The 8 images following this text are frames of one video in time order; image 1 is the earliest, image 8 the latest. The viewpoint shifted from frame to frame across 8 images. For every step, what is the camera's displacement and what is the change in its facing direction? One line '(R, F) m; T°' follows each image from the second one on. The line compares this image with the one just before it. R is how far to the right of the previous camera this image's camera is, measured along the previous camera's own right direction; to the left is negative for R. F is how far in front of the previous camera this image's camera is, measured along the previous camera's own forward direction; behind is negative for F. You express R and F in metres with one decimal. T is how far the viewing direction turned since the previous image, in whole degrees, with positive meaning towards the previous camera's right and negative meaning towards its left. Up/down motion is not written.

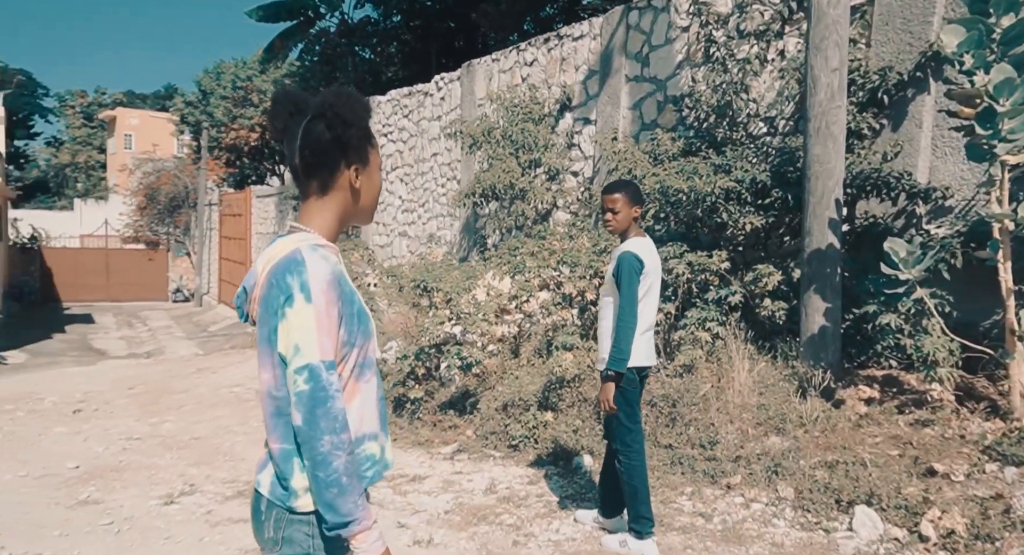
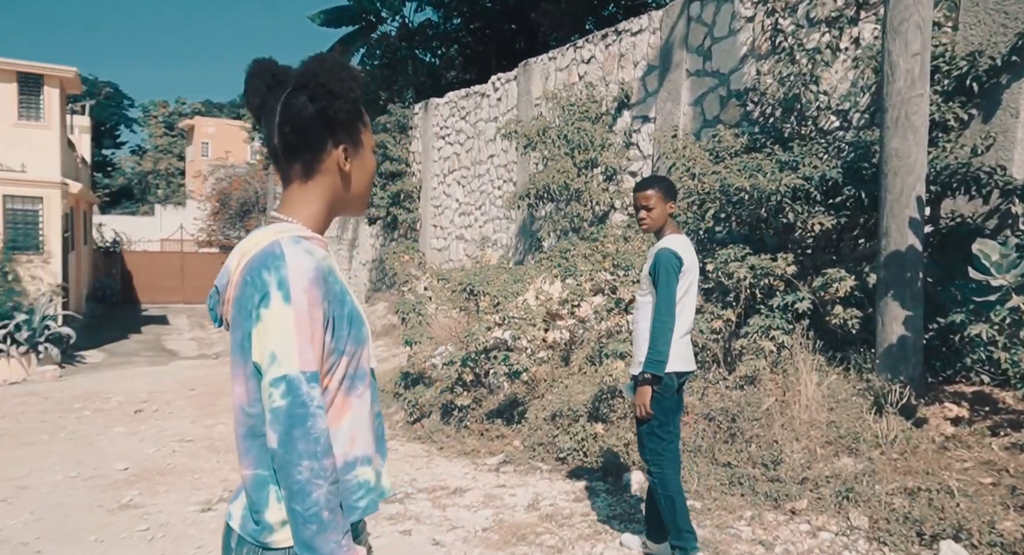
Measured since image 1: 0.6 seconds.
(+0.1, +0.2) m; -5°
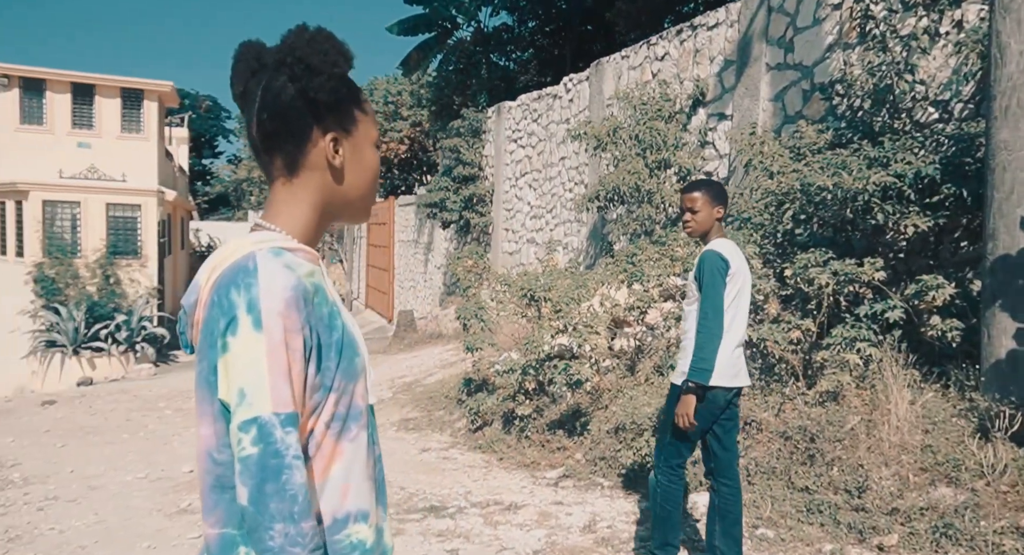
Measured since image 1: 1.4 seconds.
(+0.1, +0.2) m; -7°
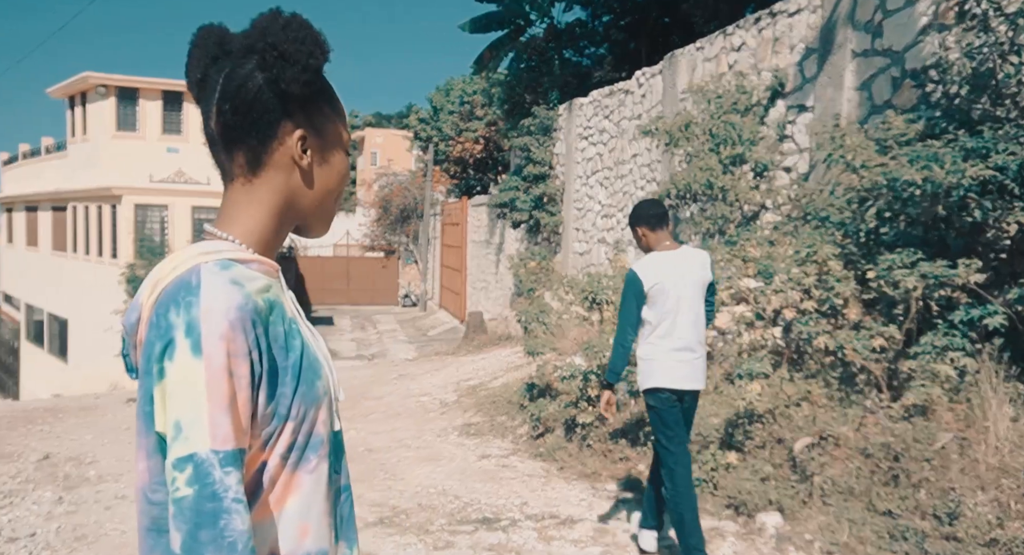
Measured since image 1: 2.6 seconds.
(+0.1, +0.1) m; -6°
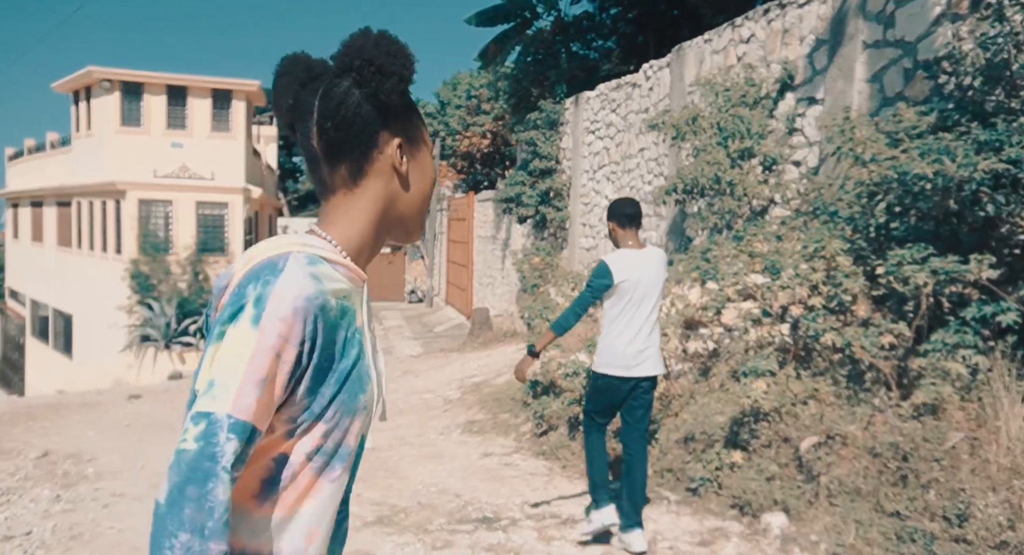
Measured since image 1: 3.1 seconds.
(0.0, +0.1) m; -1°
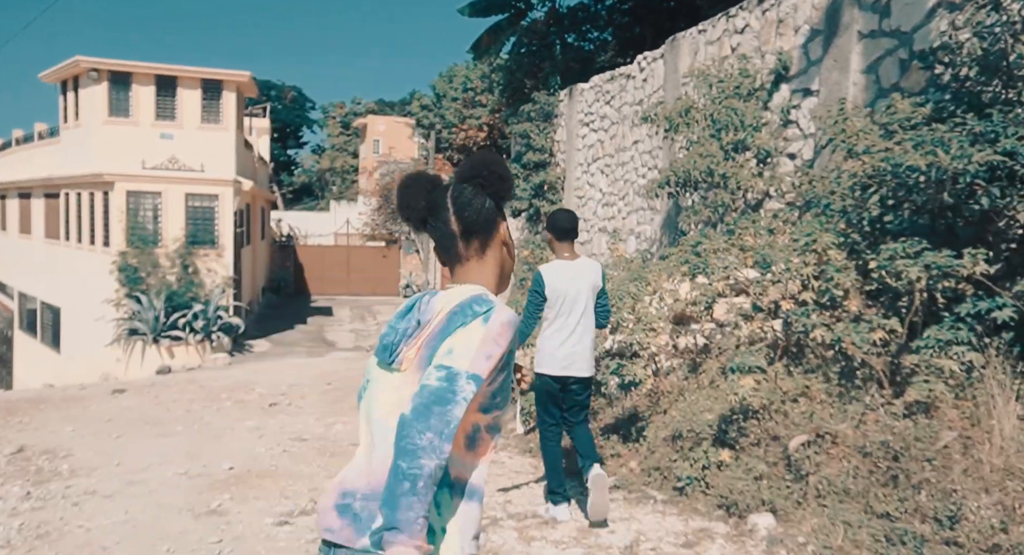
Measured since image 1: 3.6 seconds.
(+0.1, +0.1) m; 0°
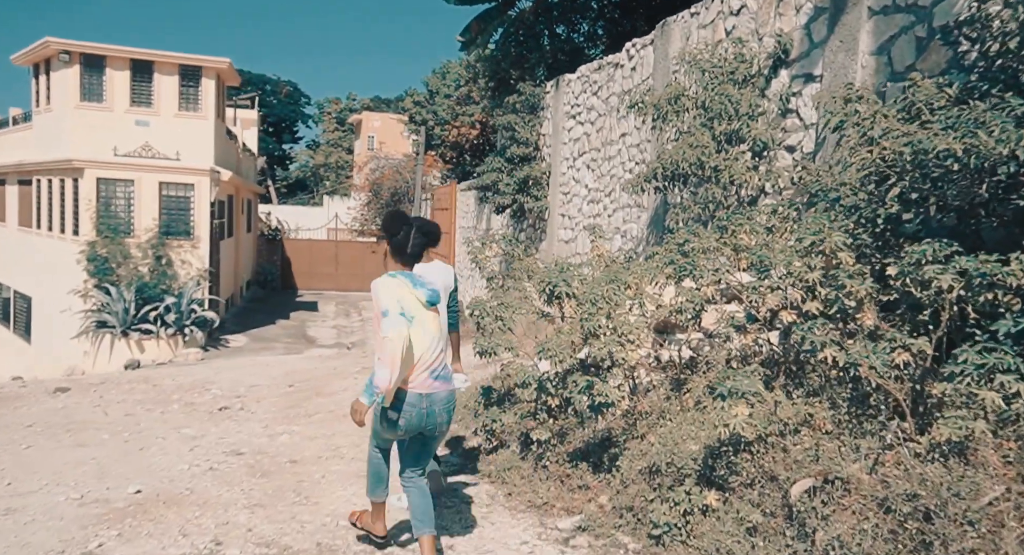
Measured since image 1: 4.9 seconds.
(+0.2, +0.7) m; +1°
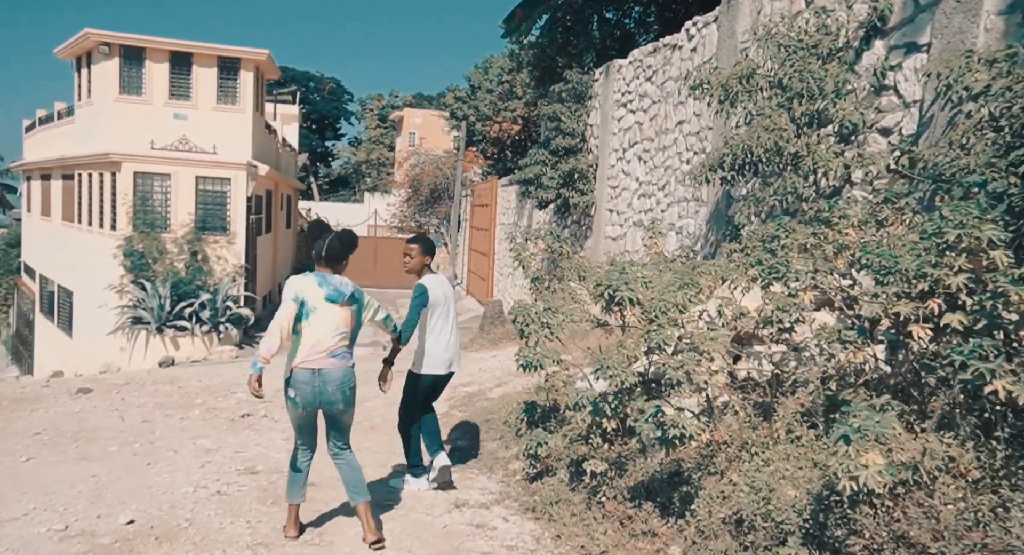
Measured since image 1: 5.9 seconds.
(-0.1, +0.7) m; -3°
